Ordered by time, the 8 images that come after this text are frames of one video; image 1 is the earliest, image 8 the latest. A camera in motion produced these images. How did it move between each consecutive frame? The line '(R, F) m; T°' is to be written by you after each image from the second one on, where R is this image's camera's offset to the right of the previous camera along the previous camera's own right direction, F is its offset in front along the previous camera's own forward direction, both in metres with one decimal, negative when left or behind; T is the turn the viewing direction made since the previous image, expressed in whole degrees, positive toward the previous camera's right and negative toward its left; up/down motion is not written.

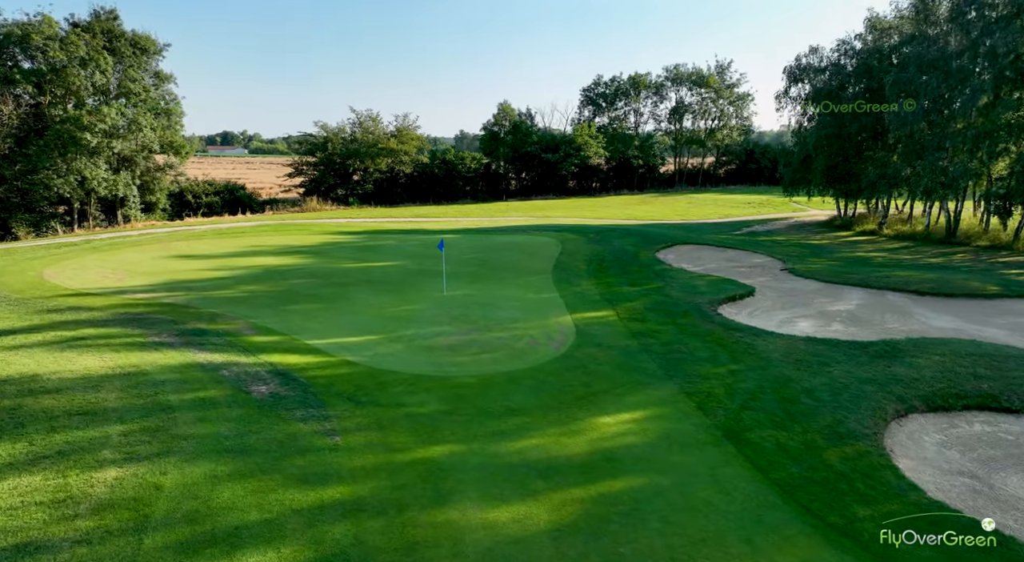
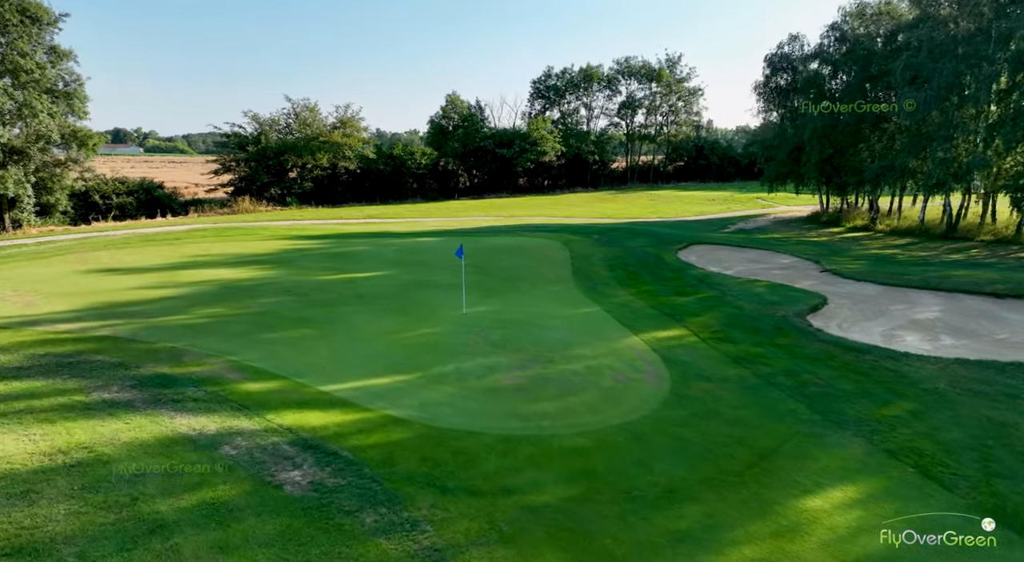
(-2.1, +2.4) m; +7°
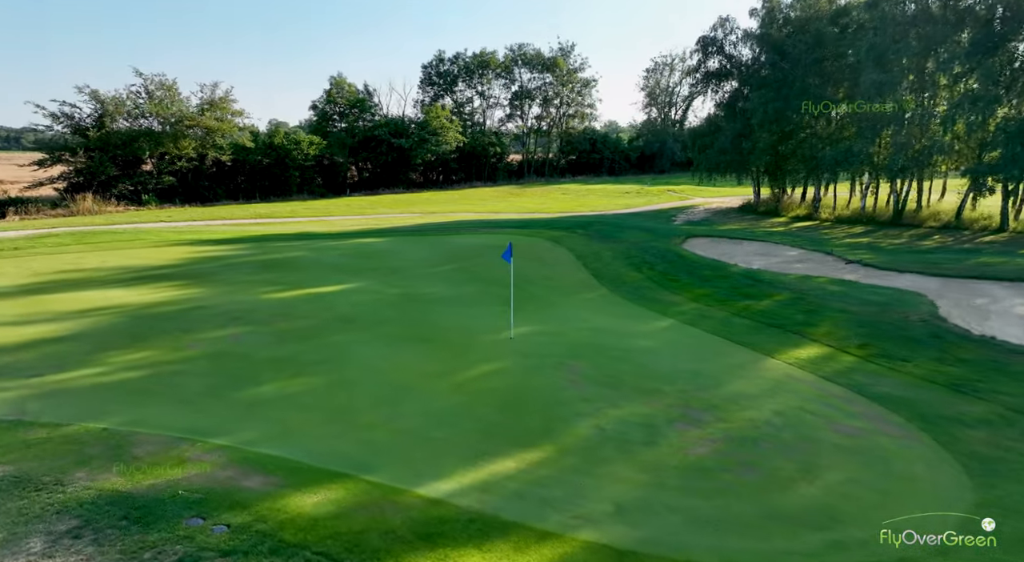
(-3.0, +3.2) m; +13°
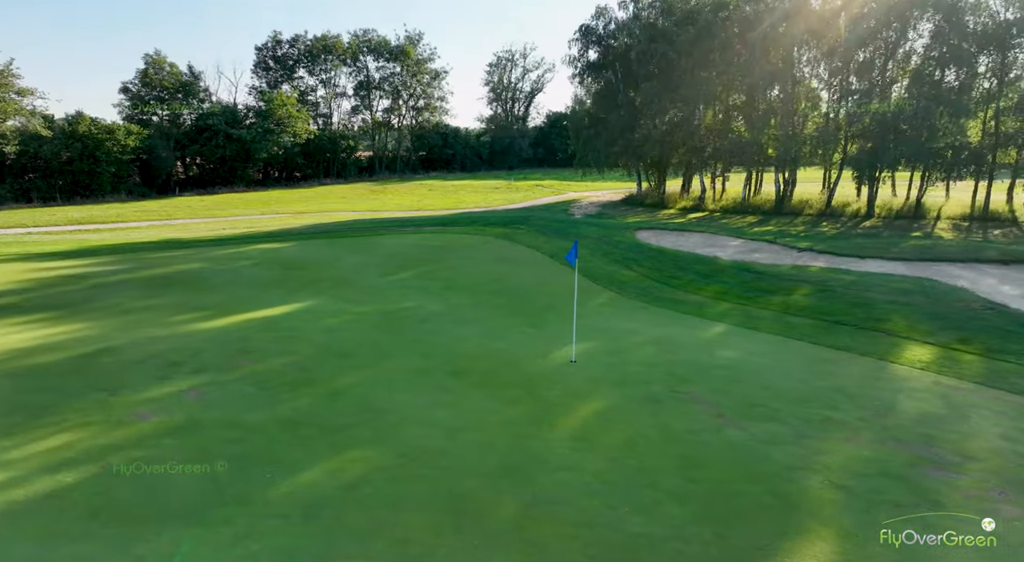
(-2.8, +2.3) m; +16°
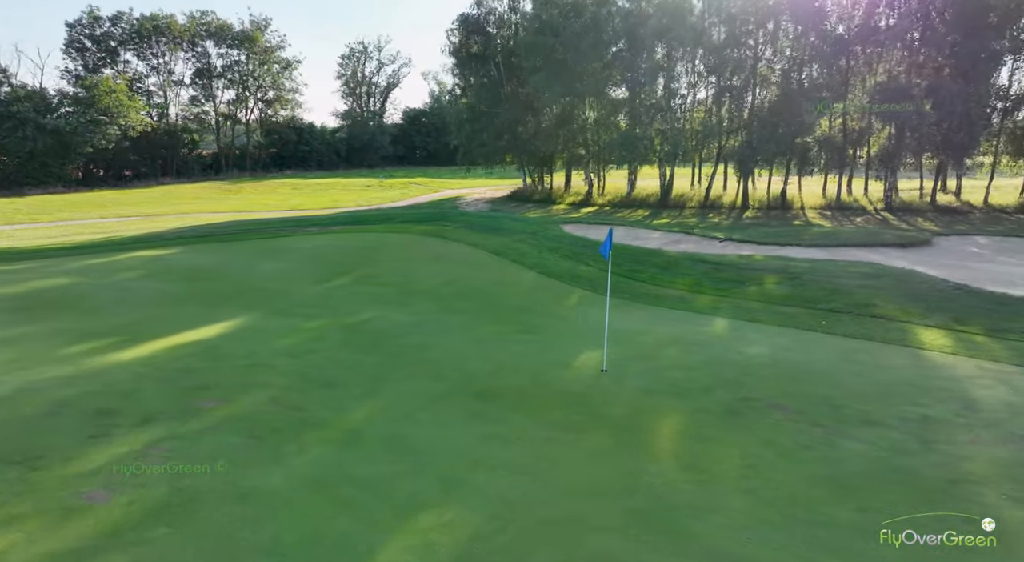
(-1.8, +1.3) m; +14°
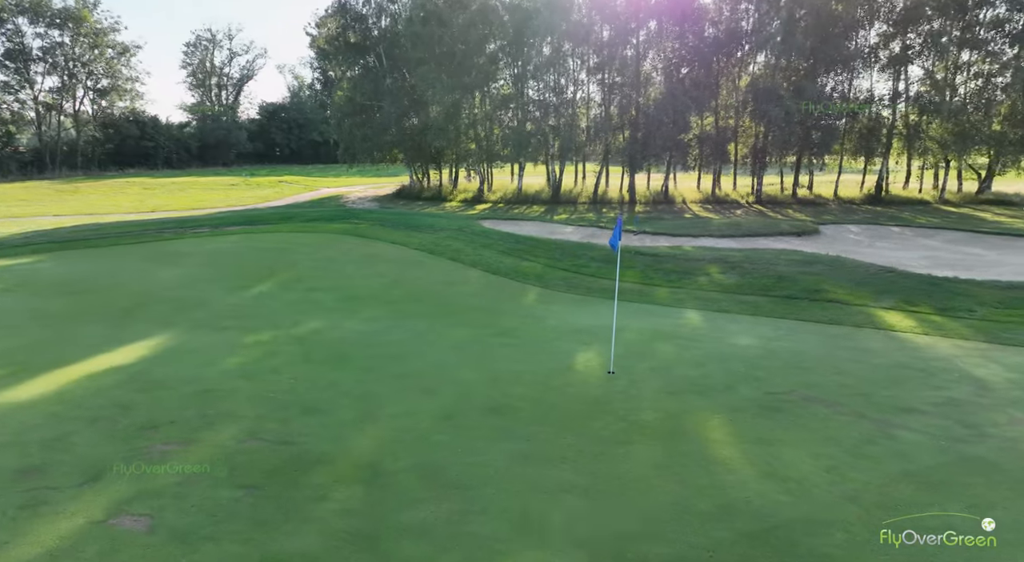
(-1.2, +0.8) m; +12°
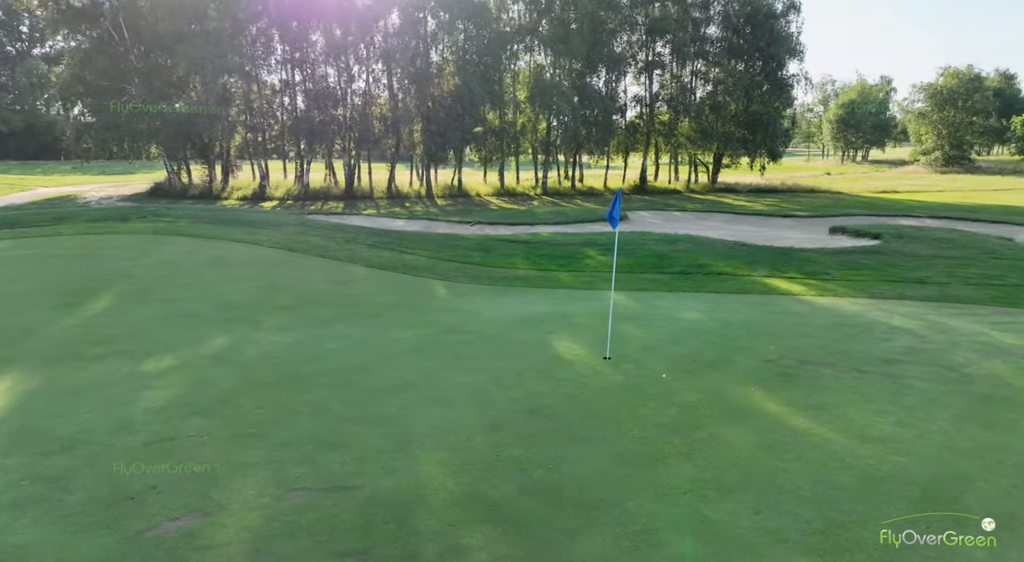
(-1.9, +1.0) m; +21°
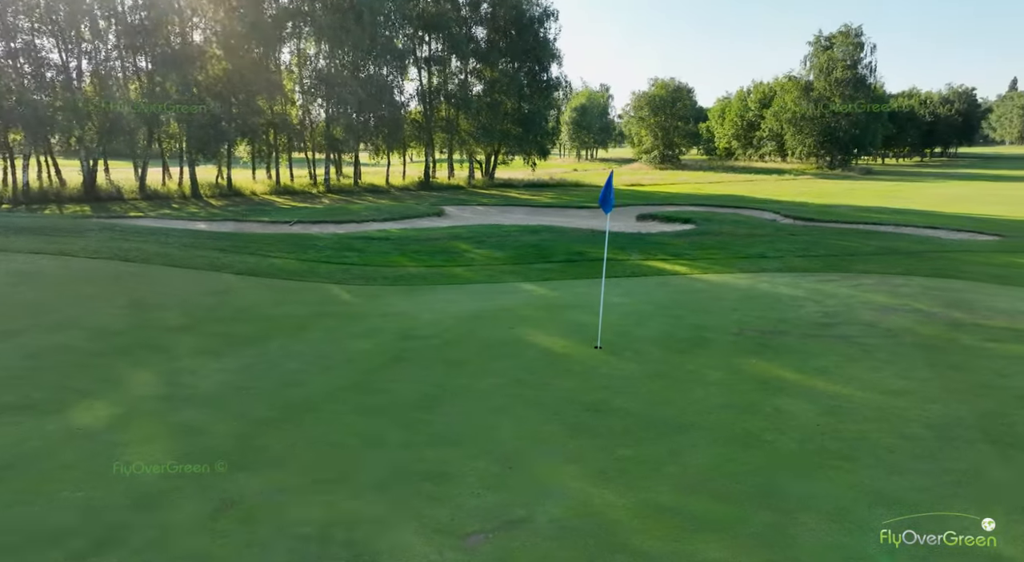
(-1.9, +0.6) m; +21°
